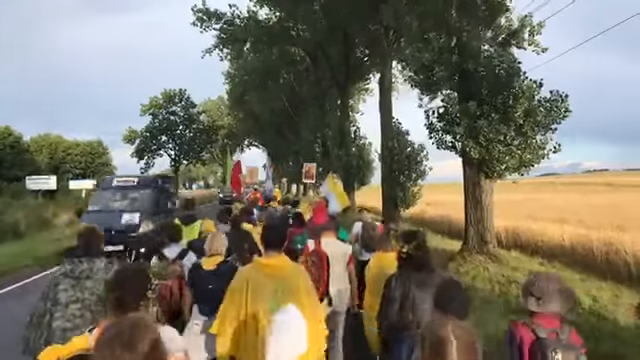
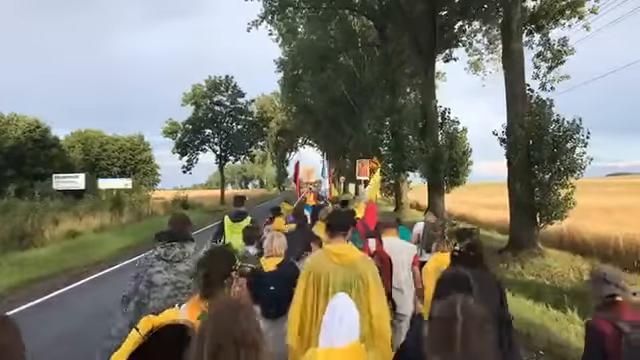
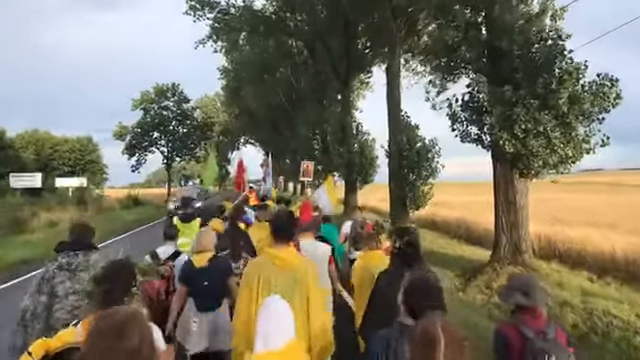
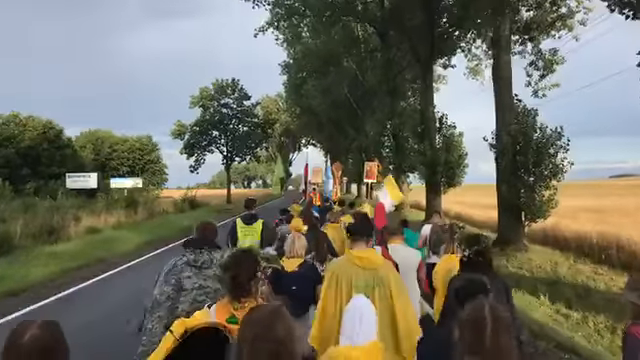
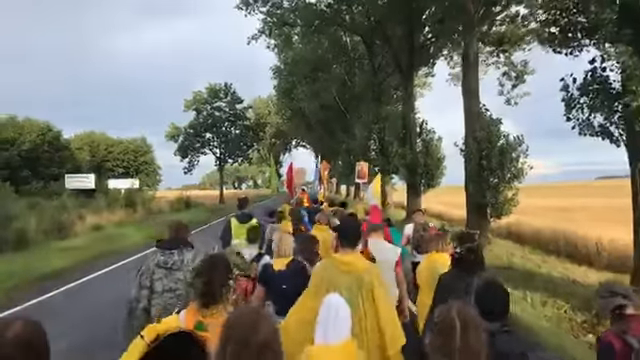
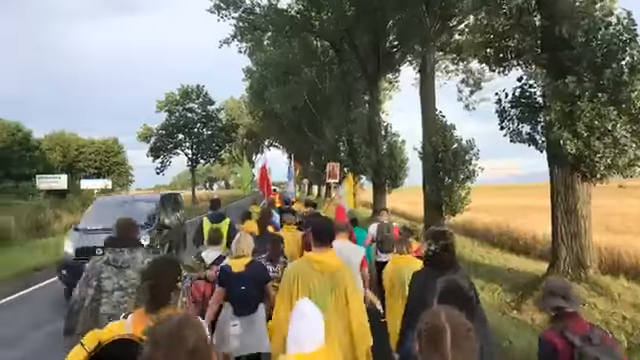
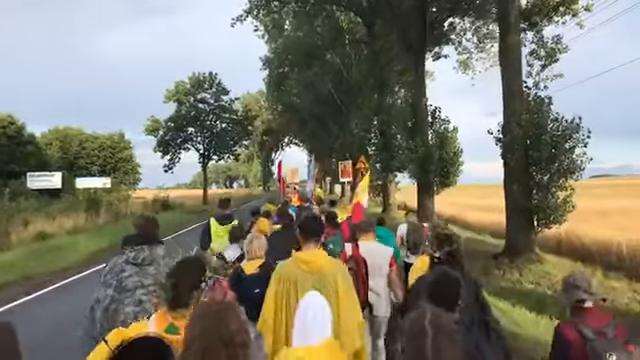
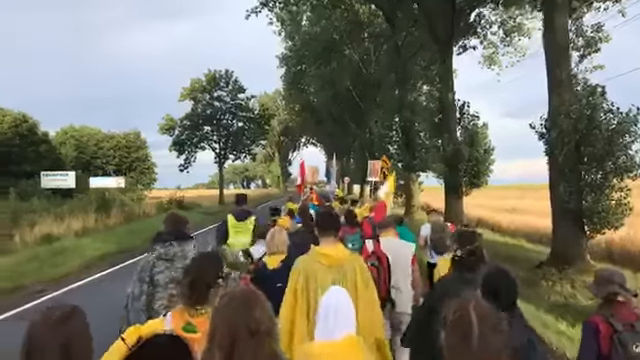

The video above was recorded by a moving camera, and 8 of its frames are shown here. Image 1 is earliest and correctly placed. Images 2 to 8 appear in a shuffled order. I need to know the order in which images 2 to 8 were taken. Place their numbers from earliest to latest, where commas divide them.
3, 6, 5, 4, 2, 7, 8
